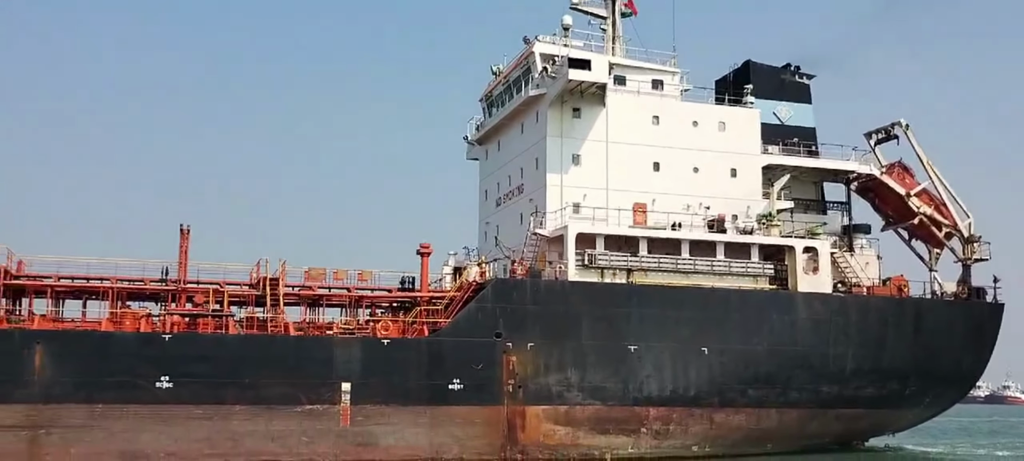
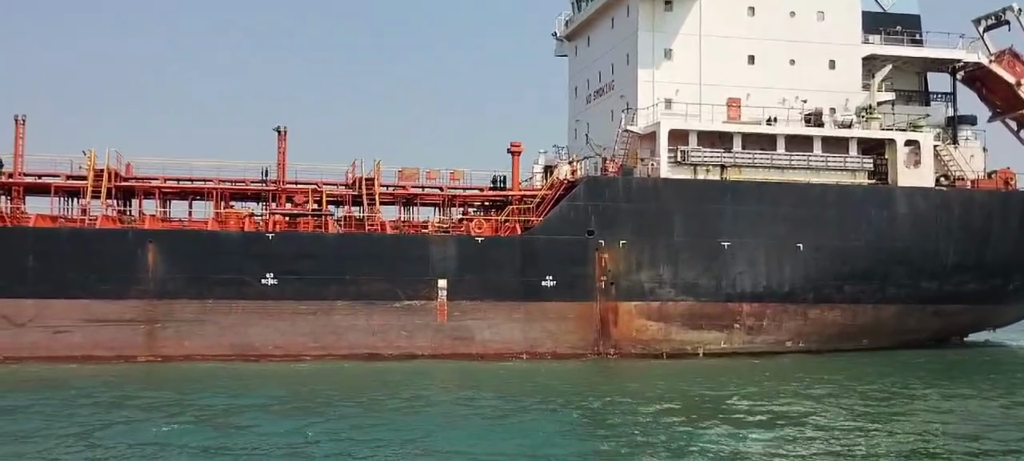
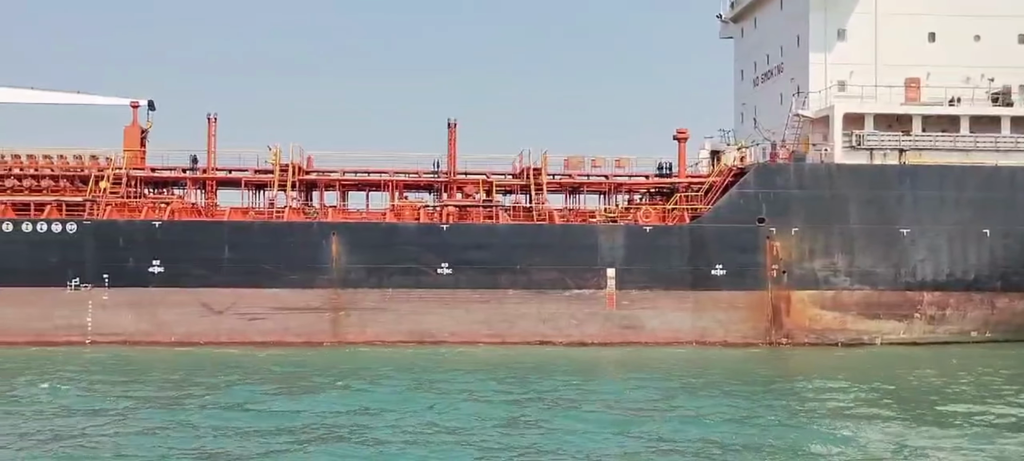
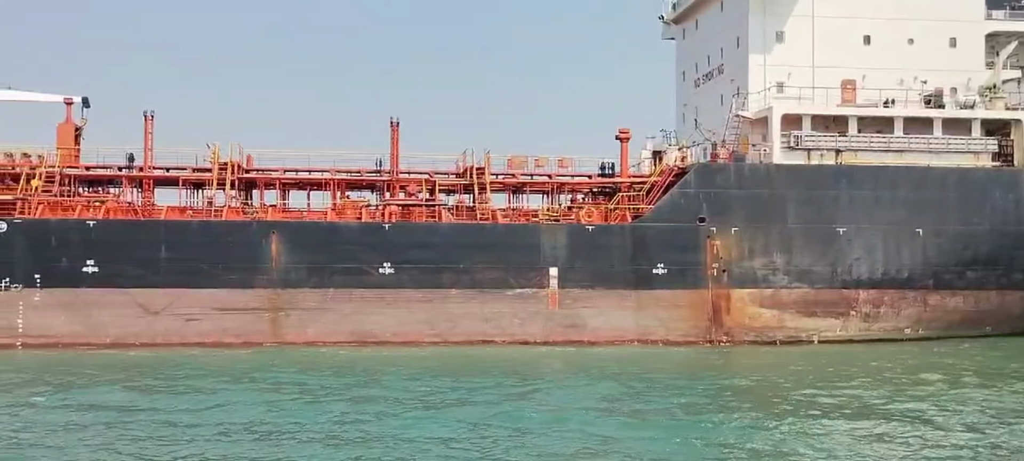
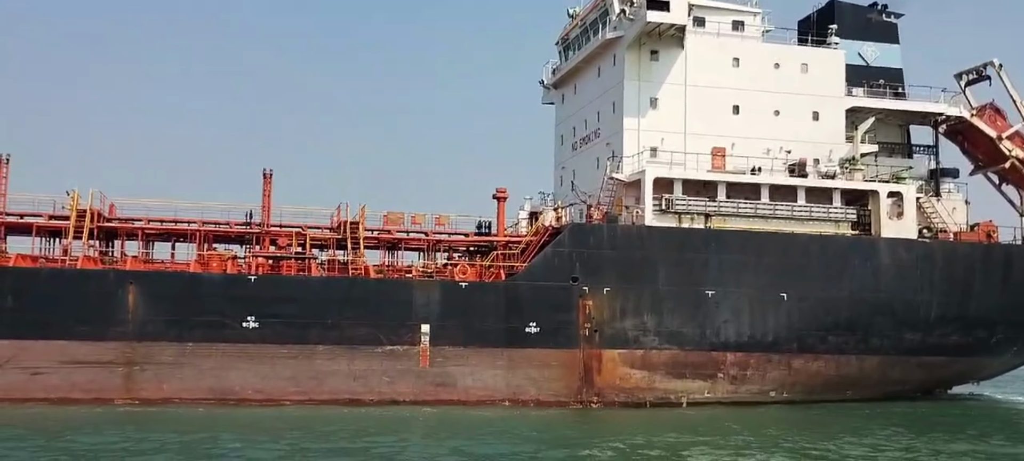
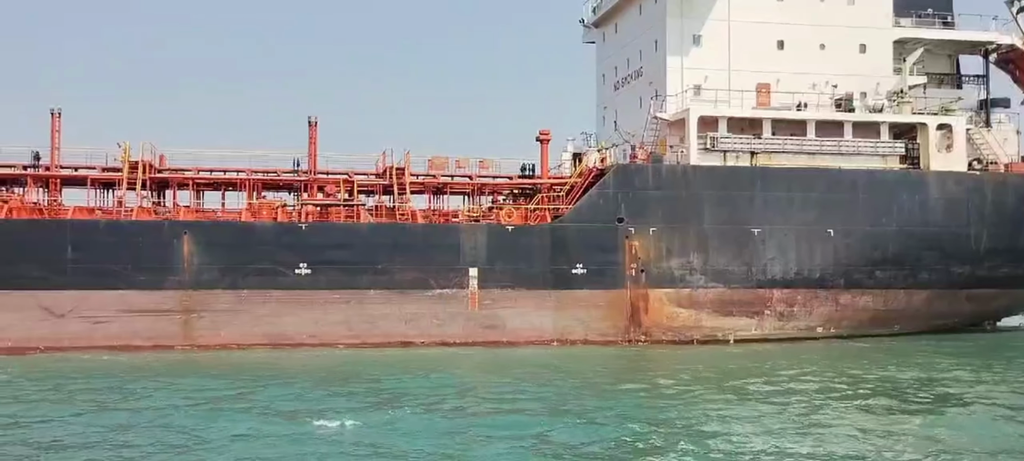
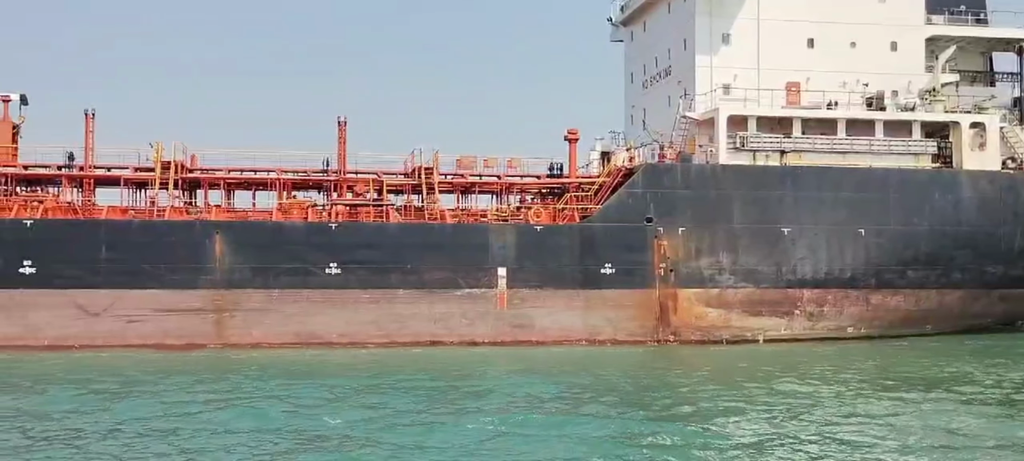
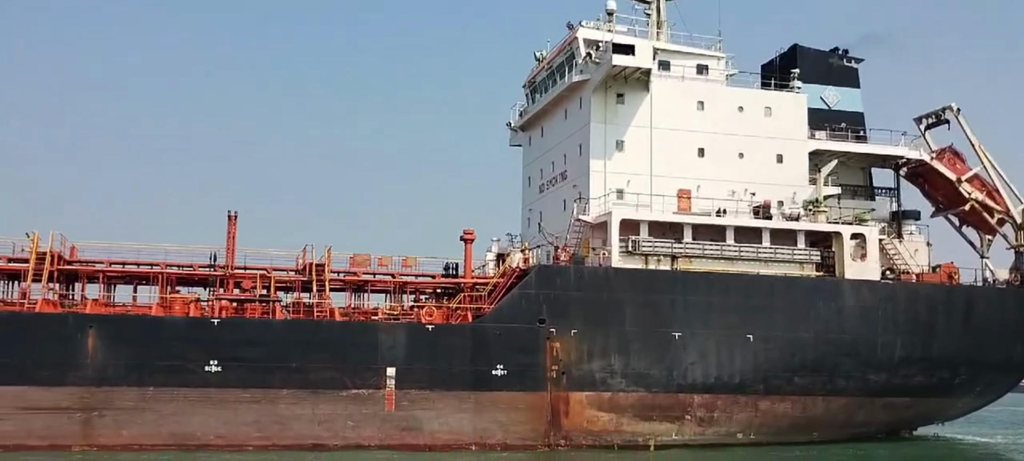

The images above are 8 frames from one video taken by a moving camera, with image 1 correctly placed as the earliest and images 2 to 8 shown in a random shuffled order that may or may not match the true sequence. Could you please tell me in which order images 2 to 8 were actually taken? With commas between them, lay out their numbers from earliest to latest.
8, 5, 2, 6, 7, 4, 3
